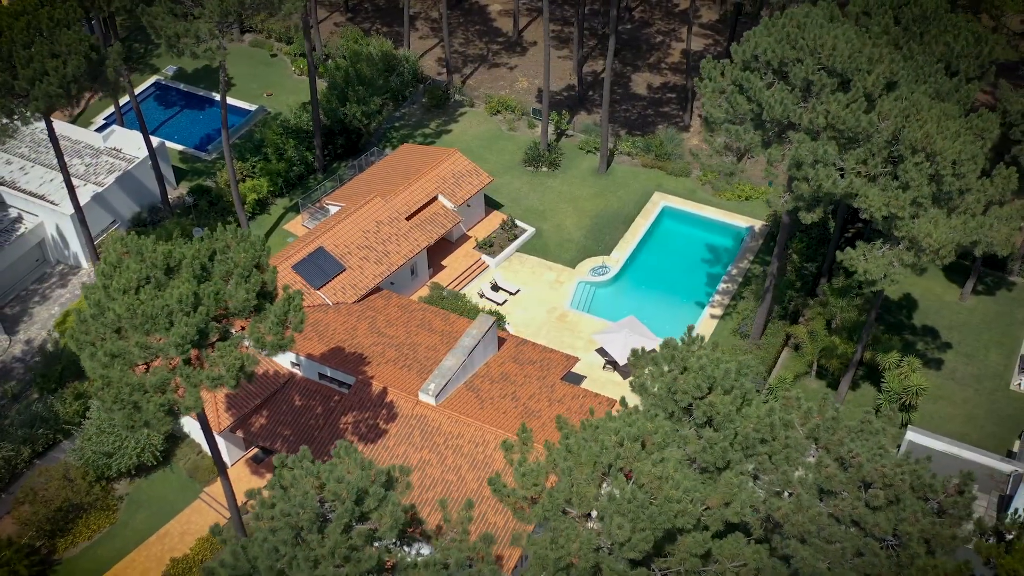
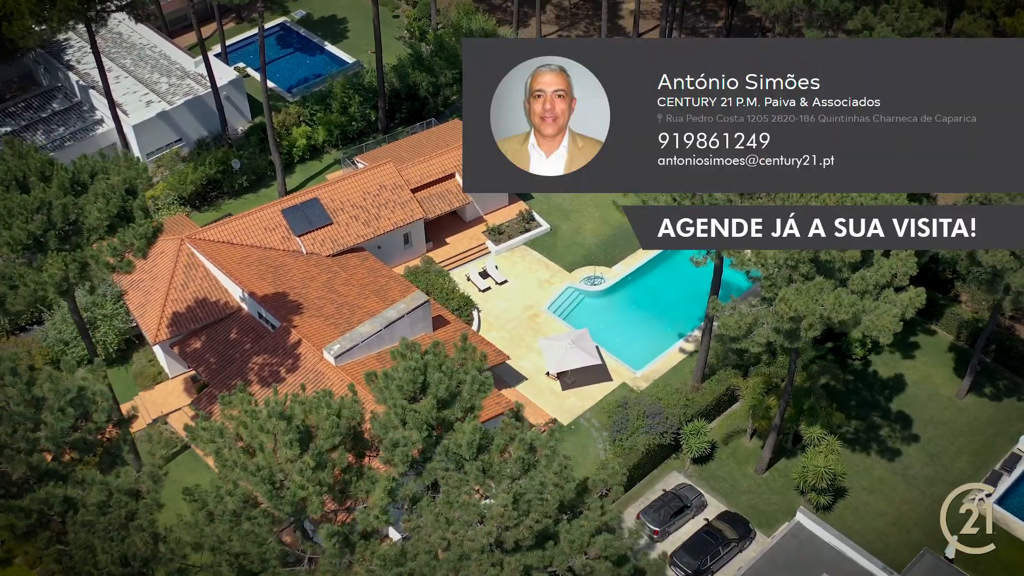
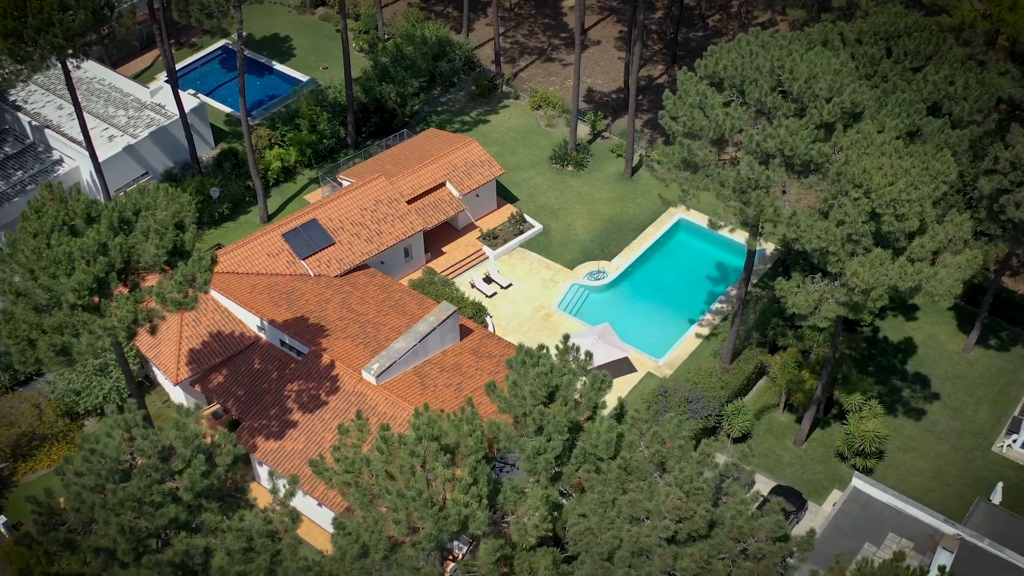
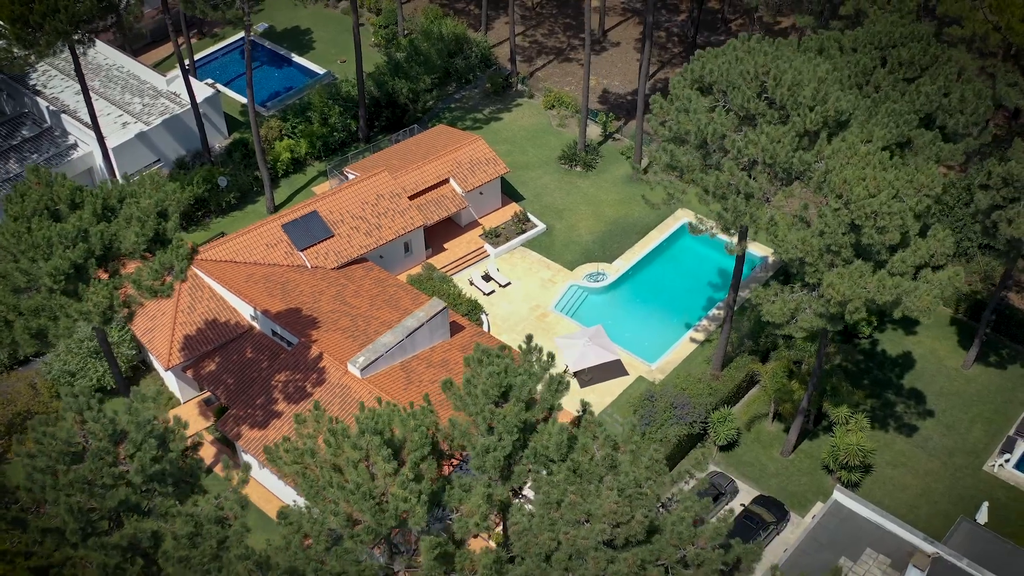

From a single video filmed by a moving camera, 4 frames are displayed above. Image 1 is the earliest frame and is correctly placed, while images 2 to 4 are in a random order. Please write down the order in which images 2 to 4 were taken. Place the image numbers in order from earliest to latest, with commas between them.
3, 4, 2
